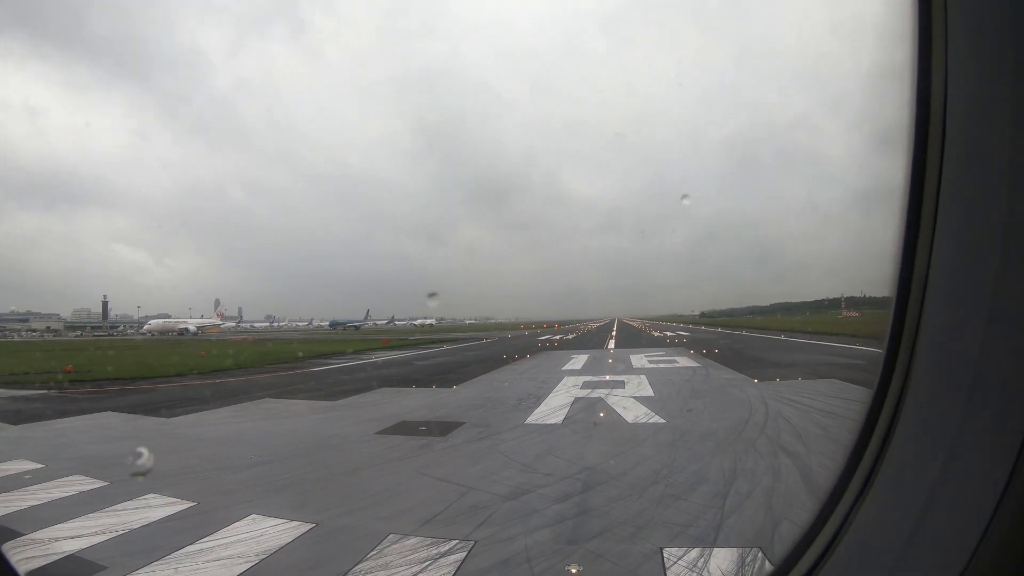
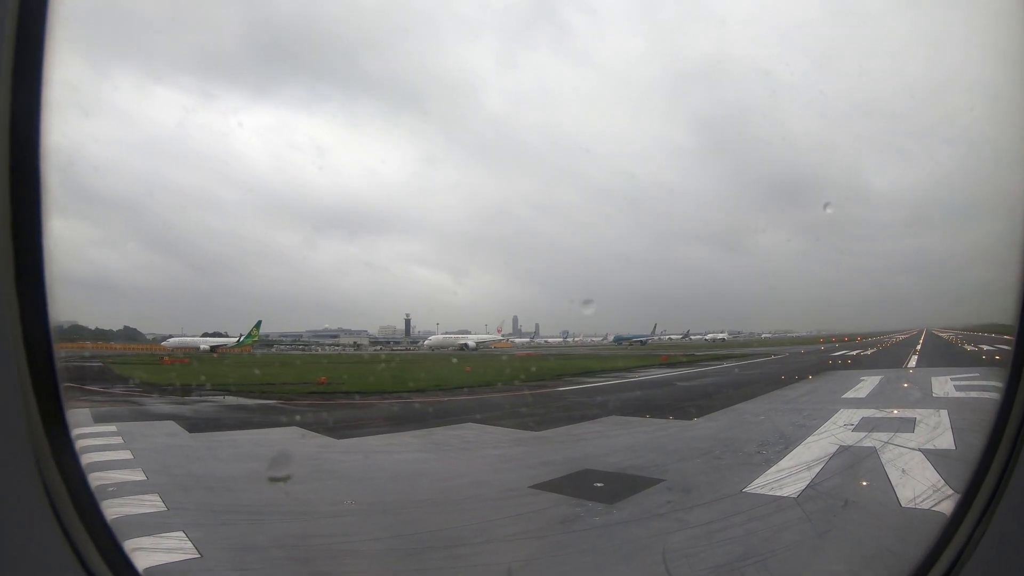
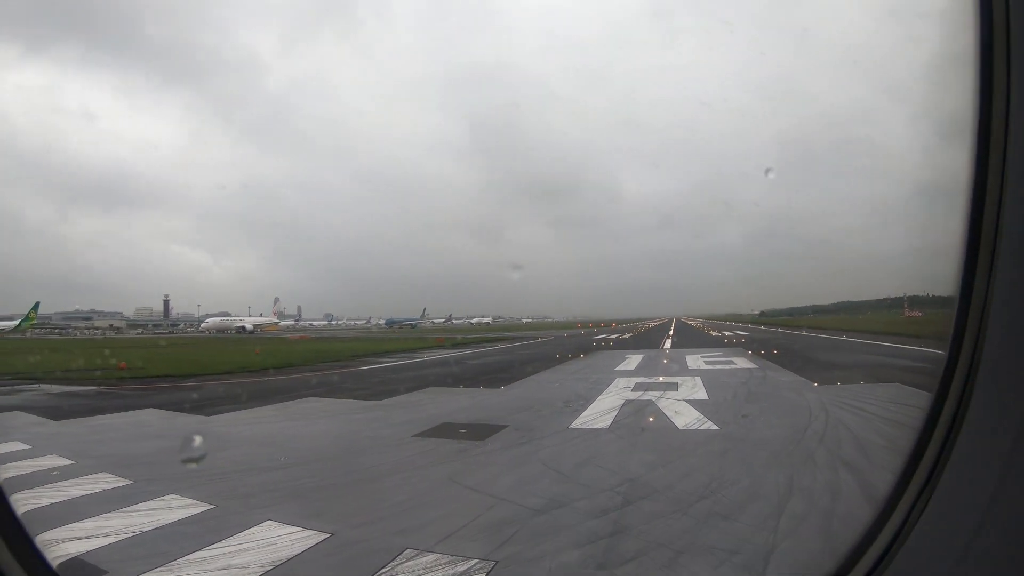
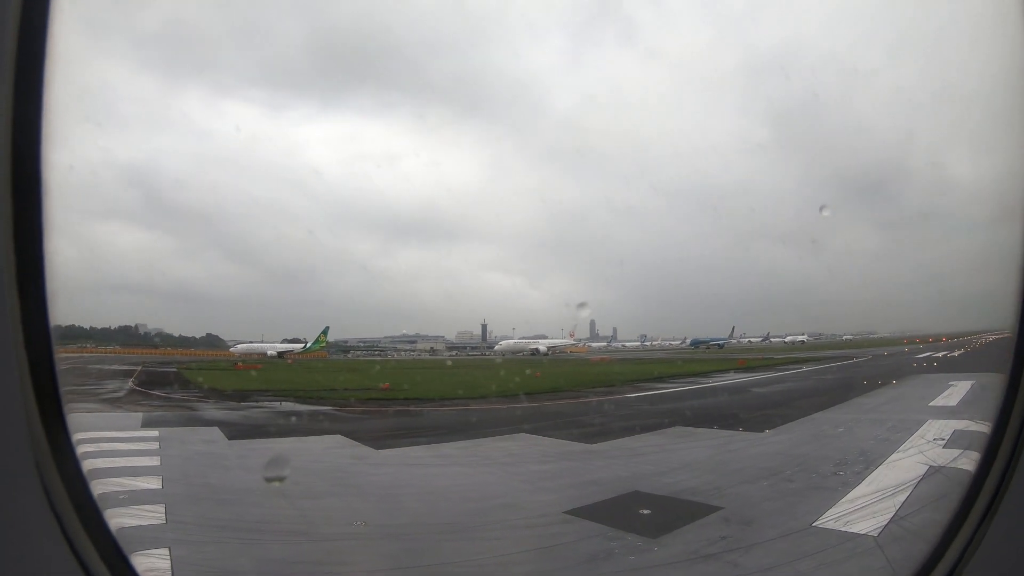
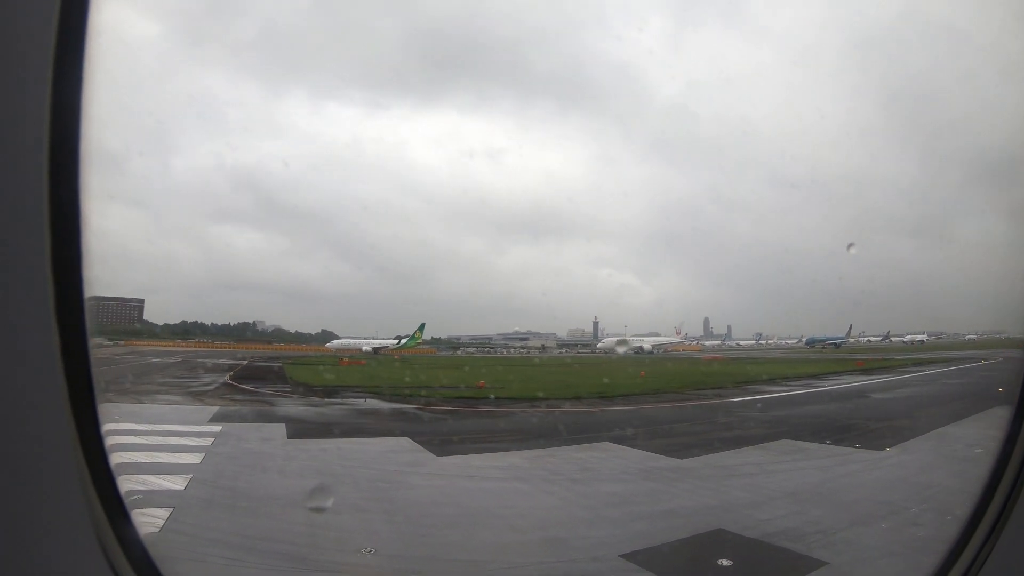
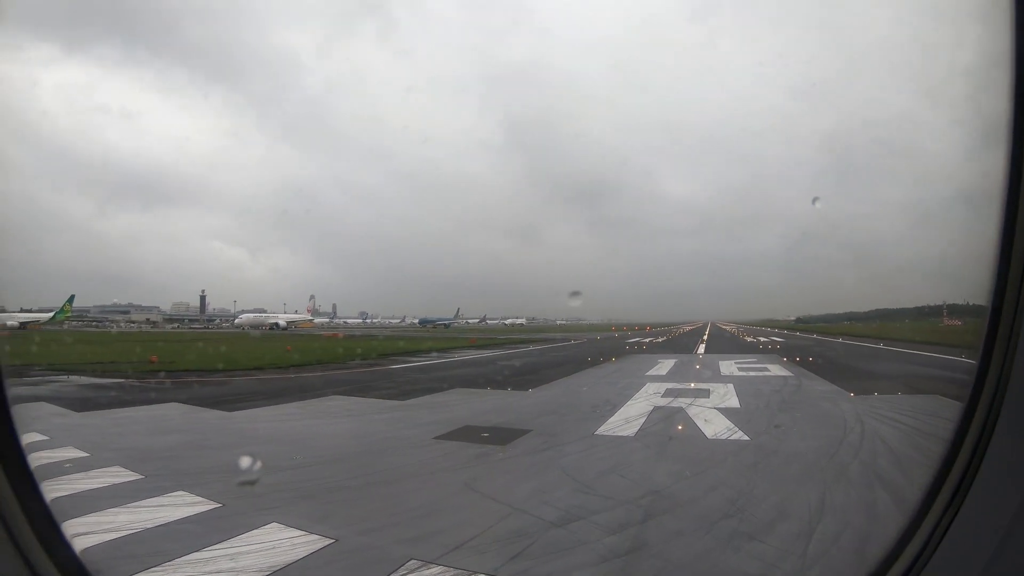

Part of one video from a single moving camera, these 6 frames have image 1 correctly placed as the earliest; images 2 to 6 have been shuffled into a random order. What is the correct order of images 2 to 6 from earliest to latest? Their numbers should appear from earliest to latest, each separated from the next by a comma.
3, 6, 2, 4, 5
